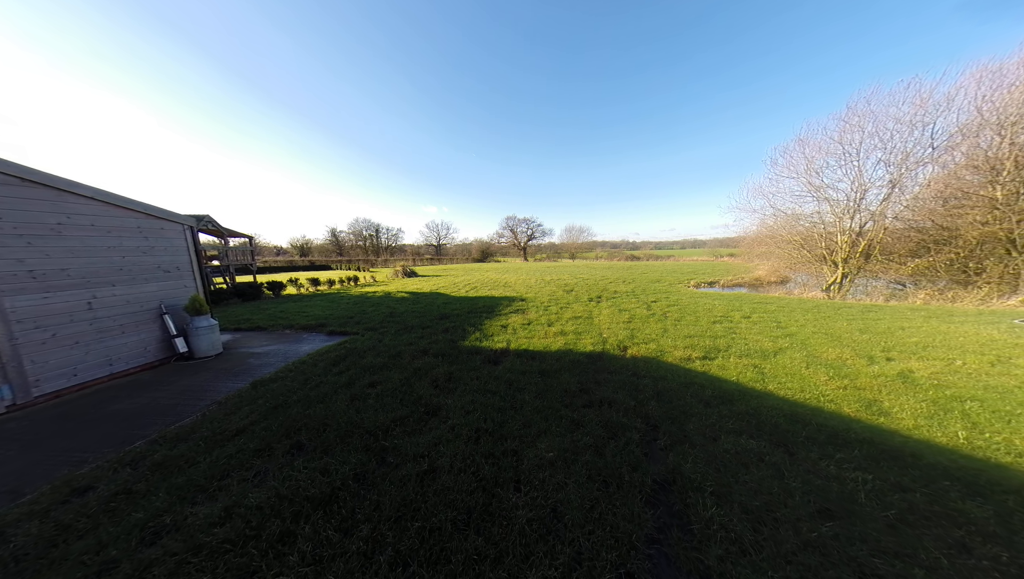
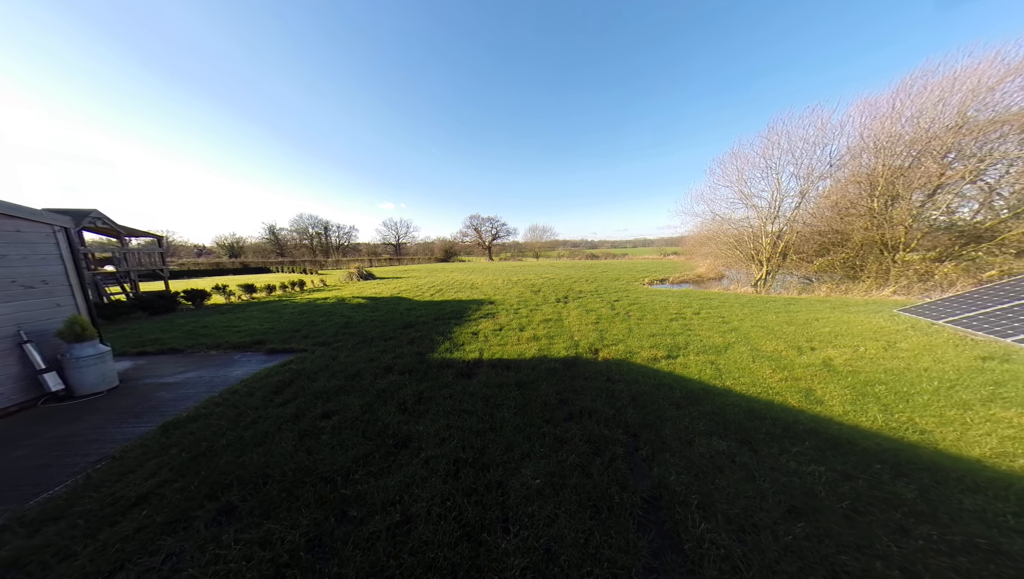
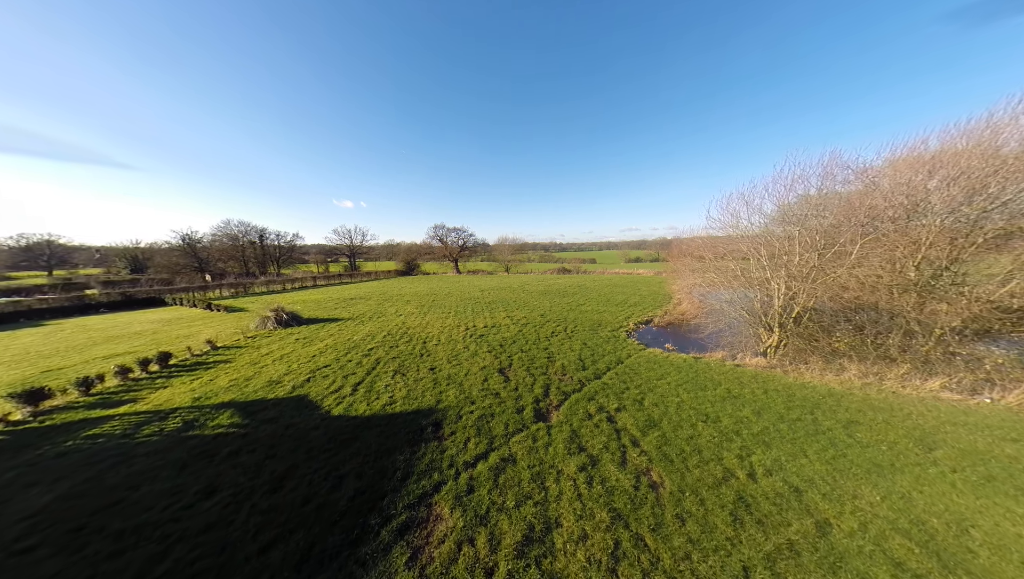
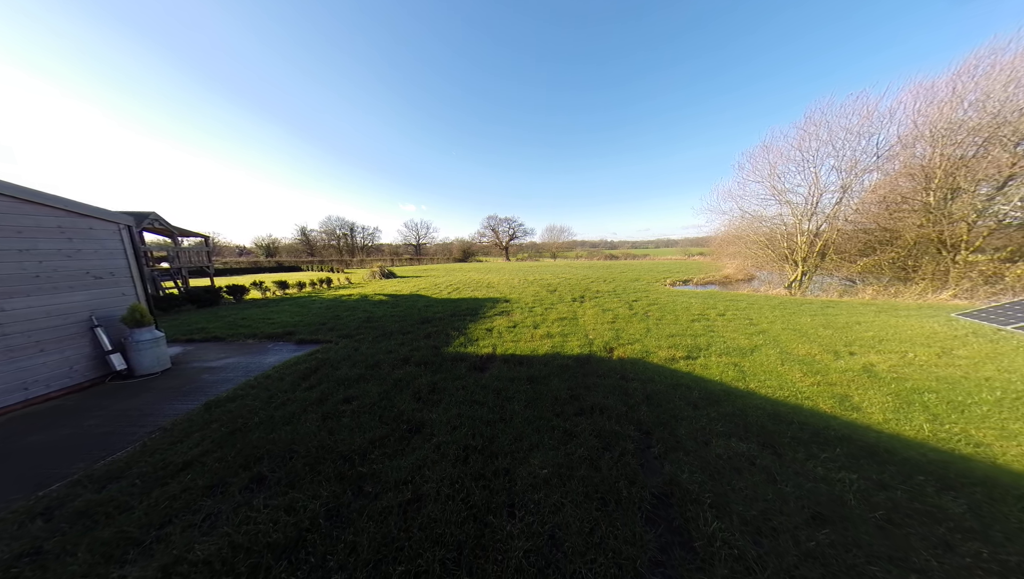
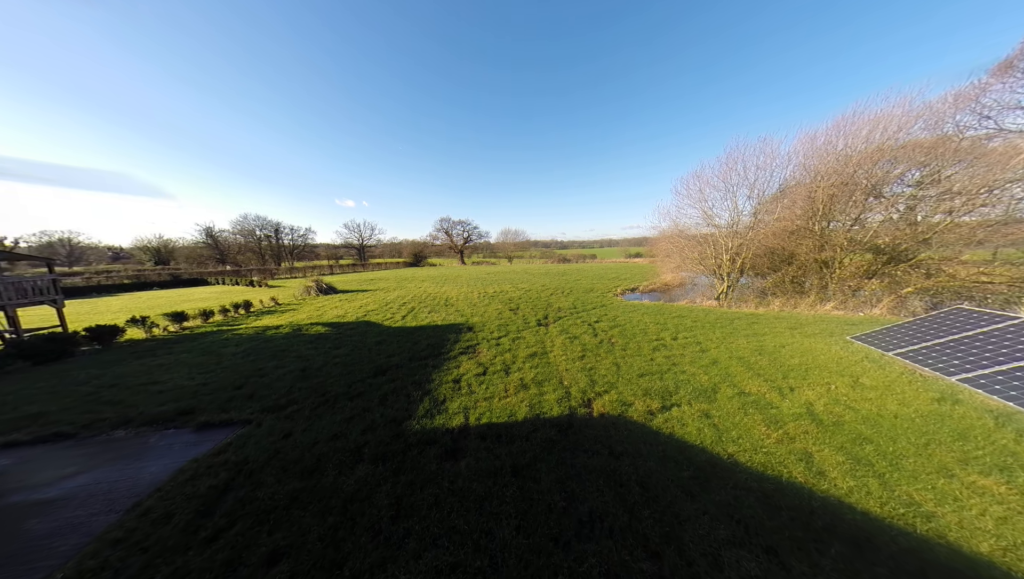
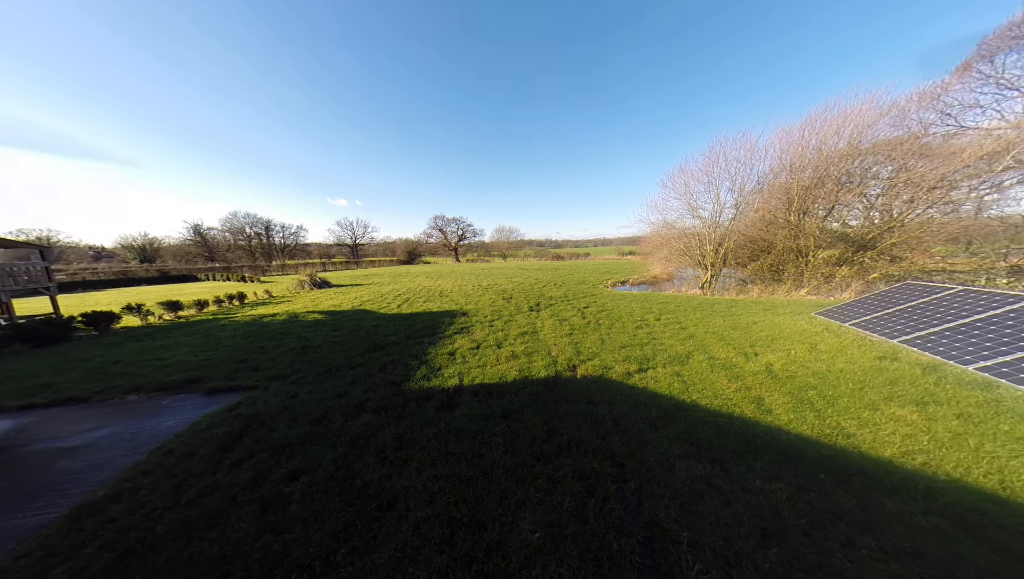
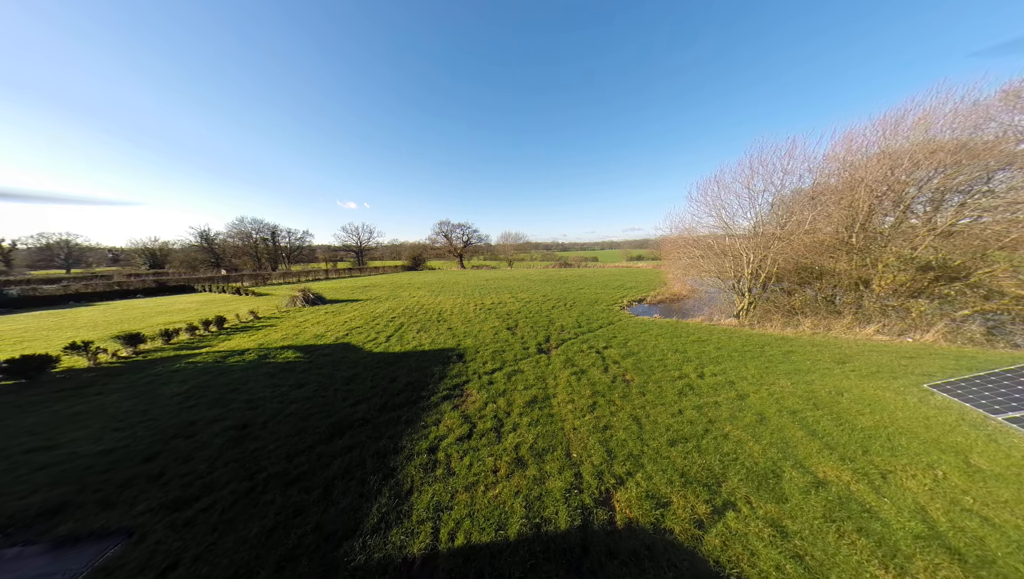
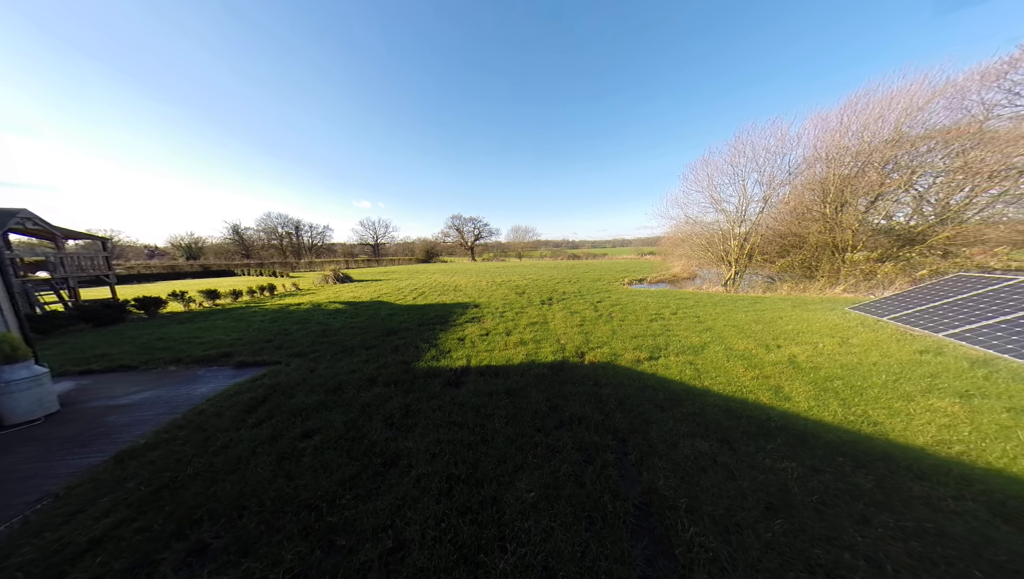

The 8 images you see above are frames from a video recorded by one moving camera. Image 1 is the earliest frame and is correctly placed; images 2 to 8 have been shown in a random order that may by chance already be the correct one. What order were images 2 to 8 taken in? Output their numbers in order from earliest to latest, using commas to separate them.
4, 2, 8, 6, 5, 7, 3
